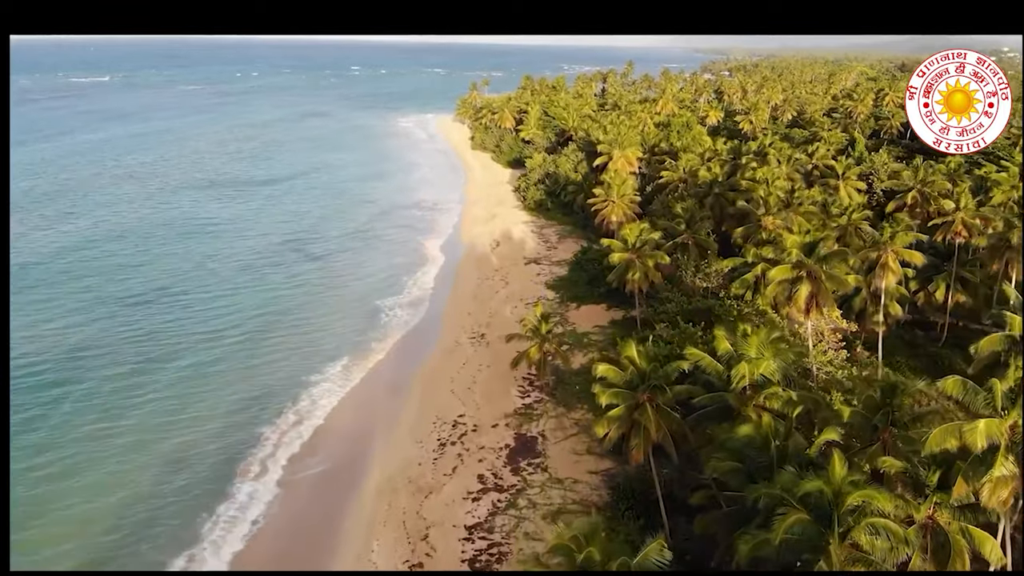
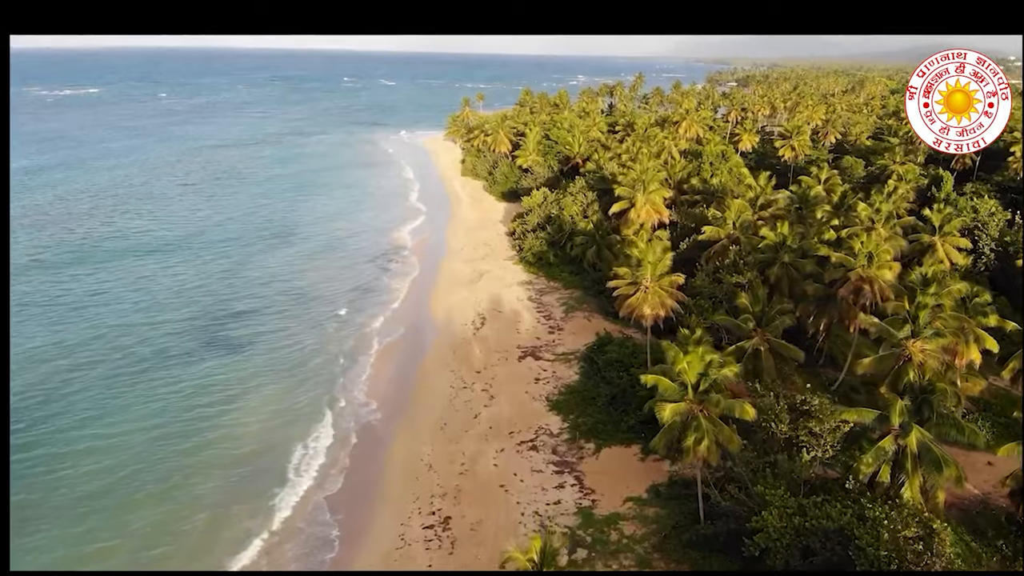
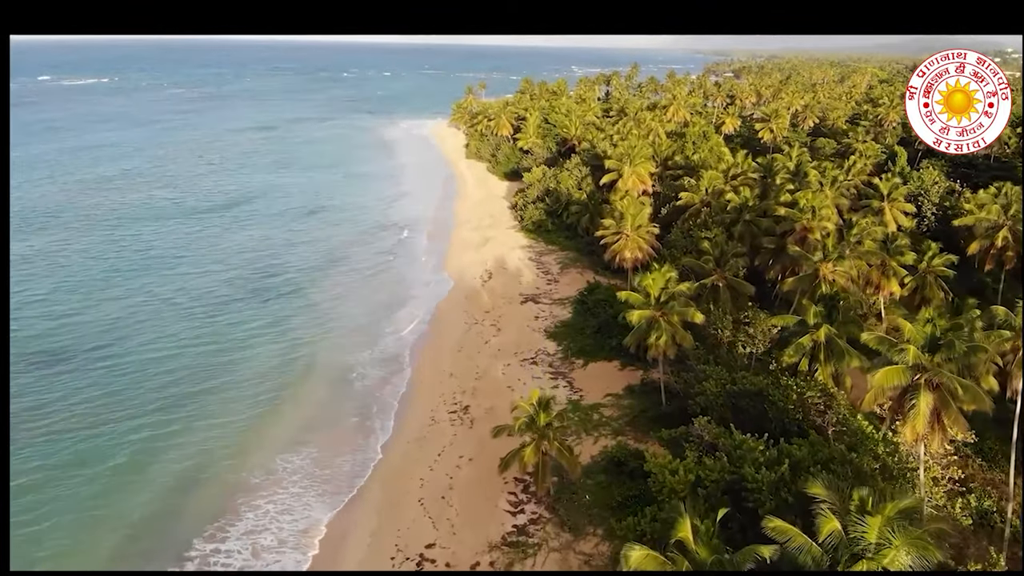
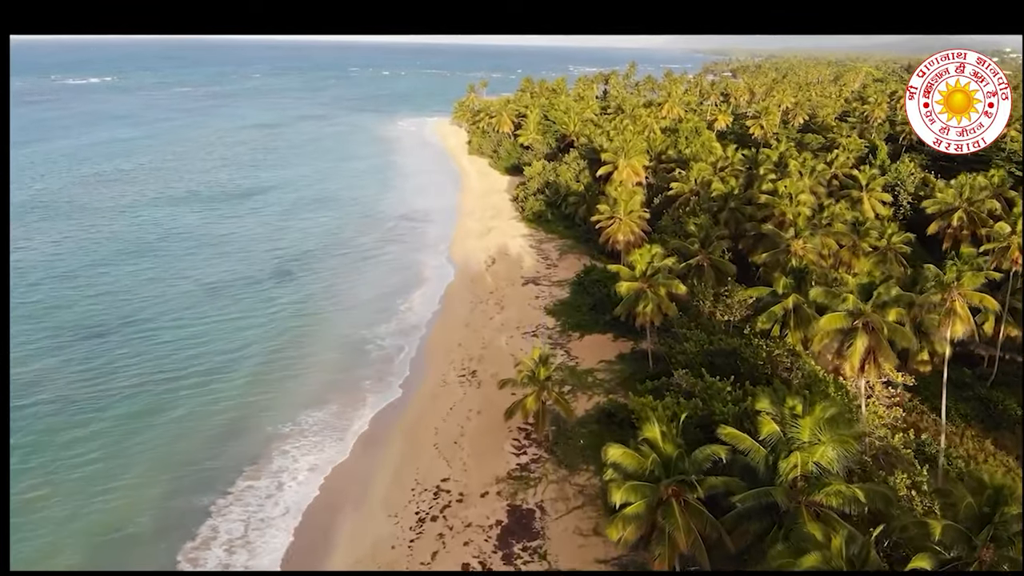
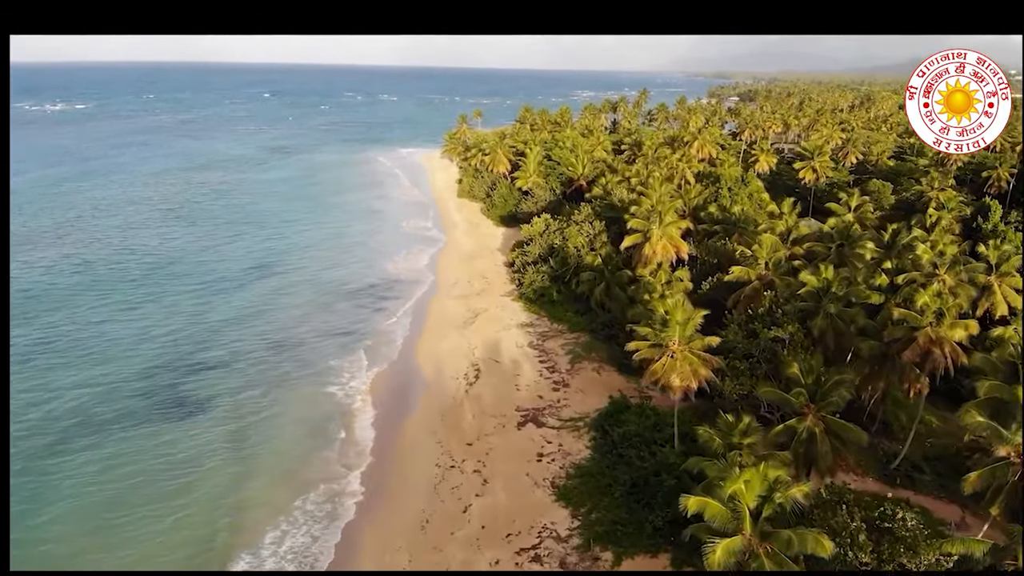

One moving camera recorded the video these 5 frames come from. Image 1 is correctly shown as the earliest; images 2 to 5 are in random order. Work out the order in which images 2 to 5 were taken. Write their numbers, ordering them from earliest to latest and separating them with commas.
4, 3, 2, 5
